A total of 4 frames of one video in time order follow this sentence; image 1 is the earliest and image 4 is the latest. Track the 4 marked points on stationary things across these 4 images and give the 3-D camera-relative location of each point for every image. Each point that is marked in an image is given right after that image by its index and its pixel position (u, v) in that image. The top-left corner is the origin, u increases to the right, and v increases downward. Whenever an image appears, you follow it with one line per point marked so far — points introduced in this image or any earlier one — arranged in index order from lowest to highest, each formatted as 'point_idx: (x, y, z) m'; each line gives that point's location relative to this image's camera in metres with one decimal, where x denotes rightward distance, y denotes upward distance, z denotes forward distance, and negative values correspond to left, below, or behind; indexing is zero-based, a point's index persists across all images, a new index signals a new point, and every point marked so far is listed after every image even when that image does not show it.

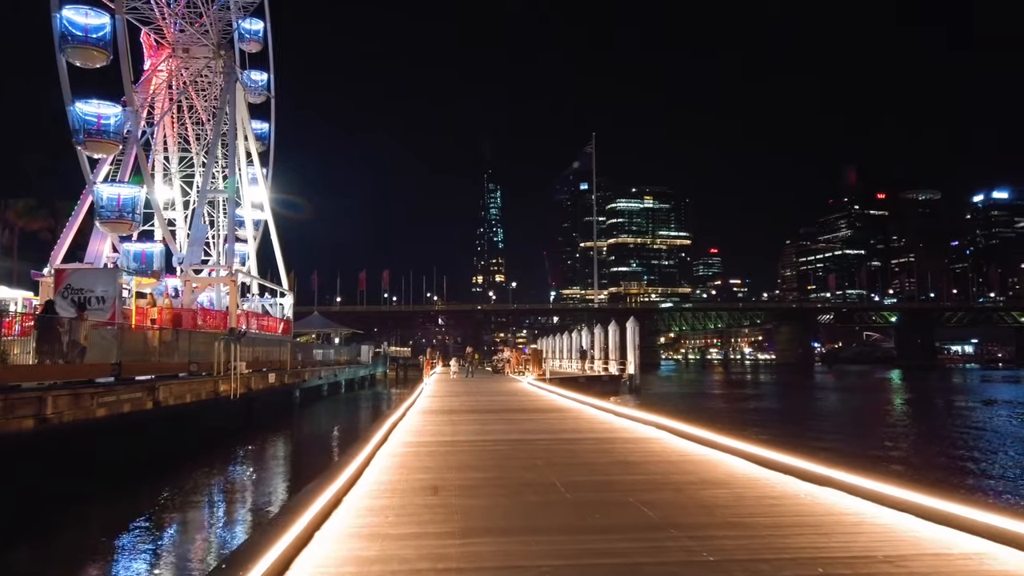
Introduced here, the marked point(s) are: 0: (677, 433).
0: (+2.6, -2.2, +11.7) m
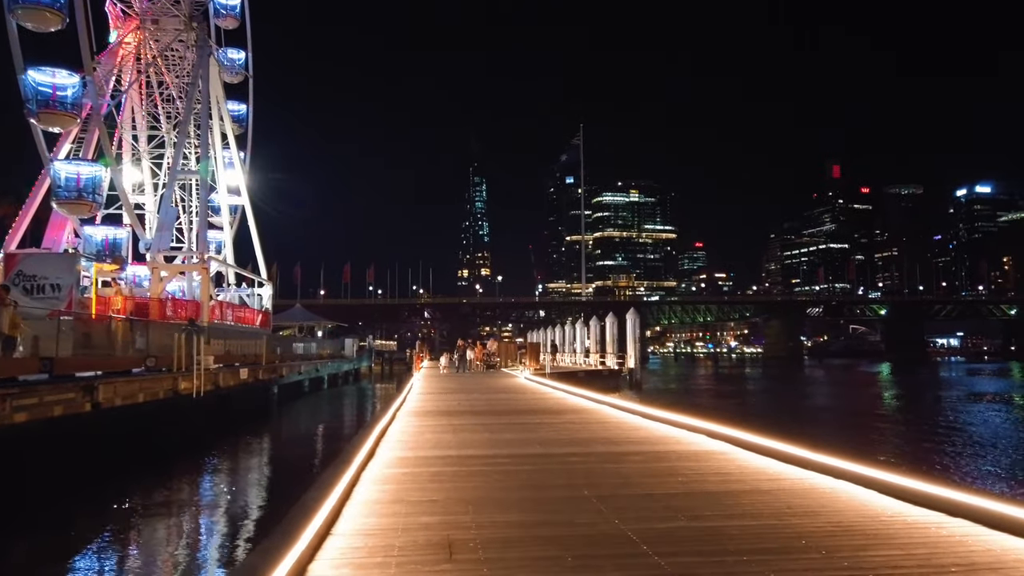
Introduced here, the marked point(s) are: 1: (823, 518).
0: (+2.8, -1.9, +9.4) m
1: (+2.3, -1.7, +5.5) m
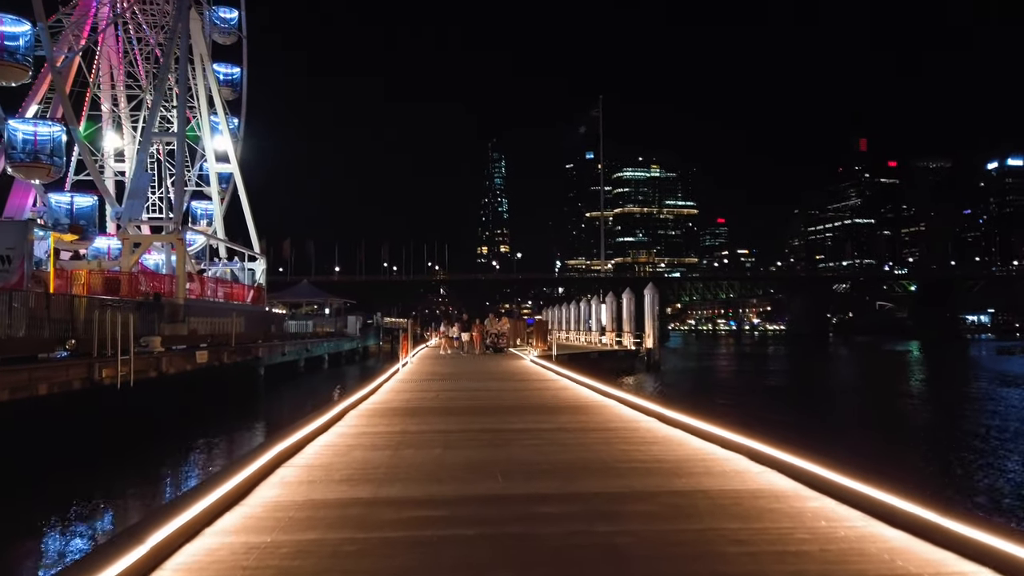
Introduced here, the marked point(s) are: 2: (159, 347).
0: (+2.4, -1.6, +6.2) m
1: (+1.7, -1.4, +2.4) m
2: (-8.5, -1.4, +18.2) m
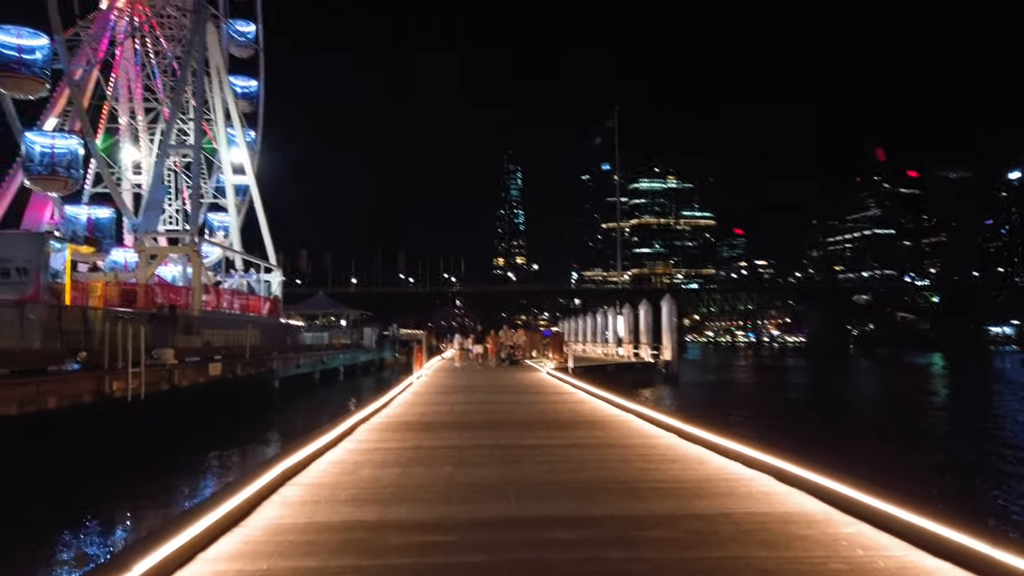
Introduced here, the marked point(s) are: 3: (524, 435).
0: (+2.5, -1.6, +5.9) m
1: (+1.8, -1.4, +2.0) m
2: (-8.1, -1.7, +18.1) m
3: (+0.2, -1.9, +10.1) m
